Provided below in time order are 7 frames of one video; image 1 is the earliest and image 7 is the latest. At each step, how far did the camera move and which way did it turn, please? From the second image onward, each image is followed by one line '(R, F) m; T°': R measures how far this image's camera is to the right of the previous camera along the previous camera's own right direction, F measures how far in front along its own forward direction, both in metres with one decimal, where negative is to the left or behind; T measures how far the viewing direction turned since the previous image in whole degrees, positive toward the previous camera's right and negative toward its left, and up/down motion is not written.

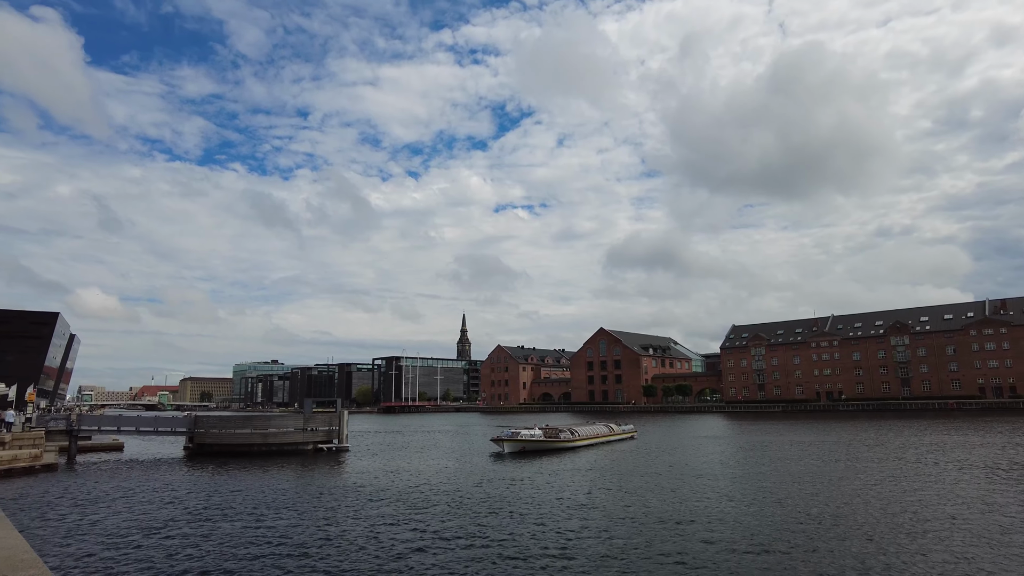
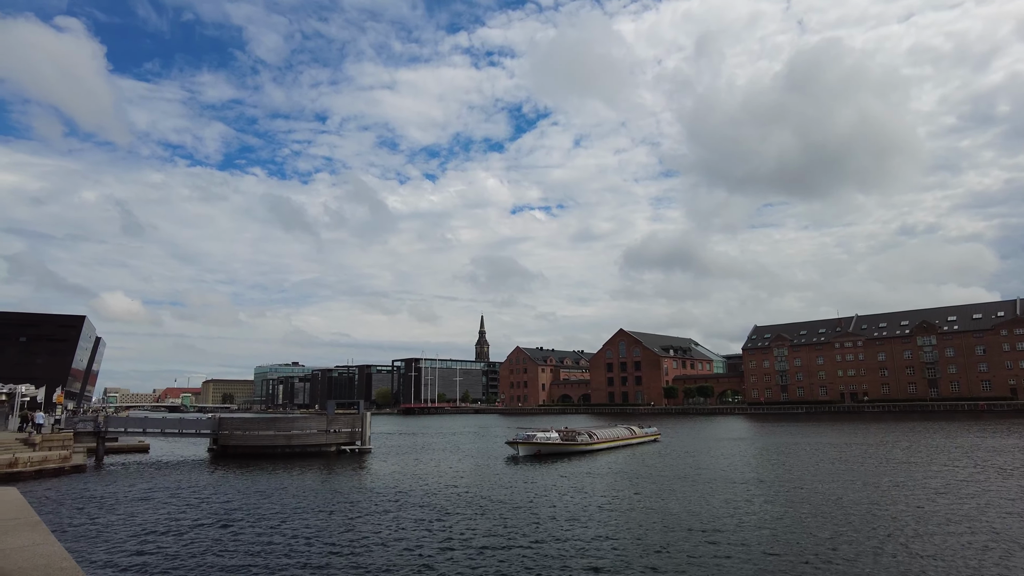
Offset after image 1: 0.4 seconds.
(-0.3, +0.2) m; -2°
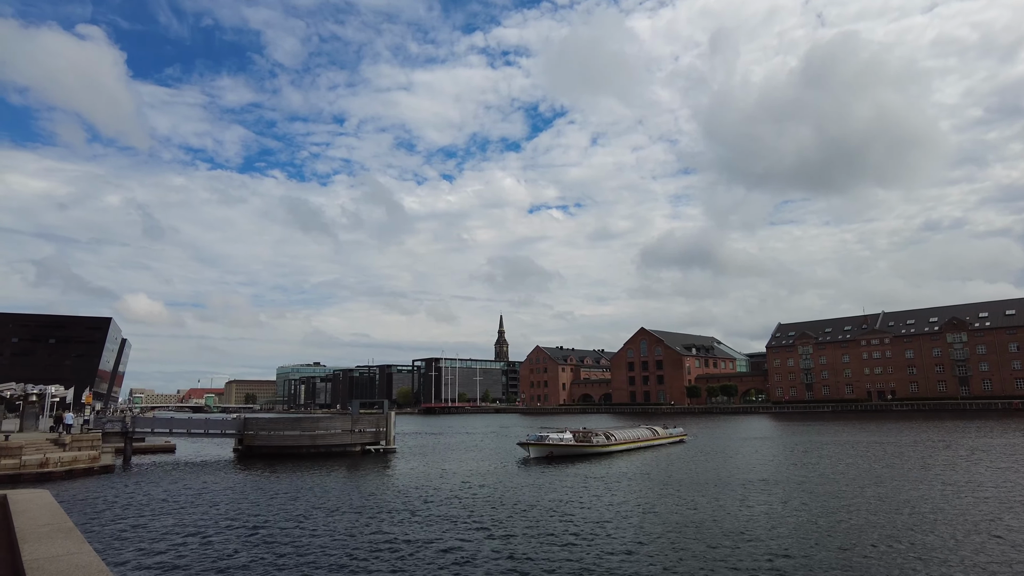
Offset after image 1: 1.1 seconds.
(-0.4, +0.4) m; -2°
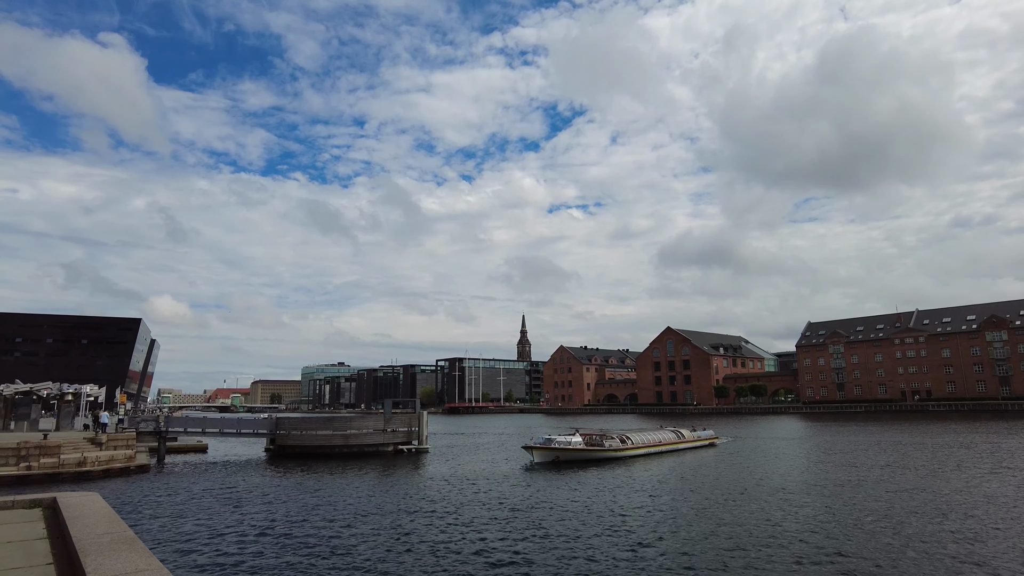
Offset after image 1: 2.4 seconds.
(-0.9, +0.7) m; -2°
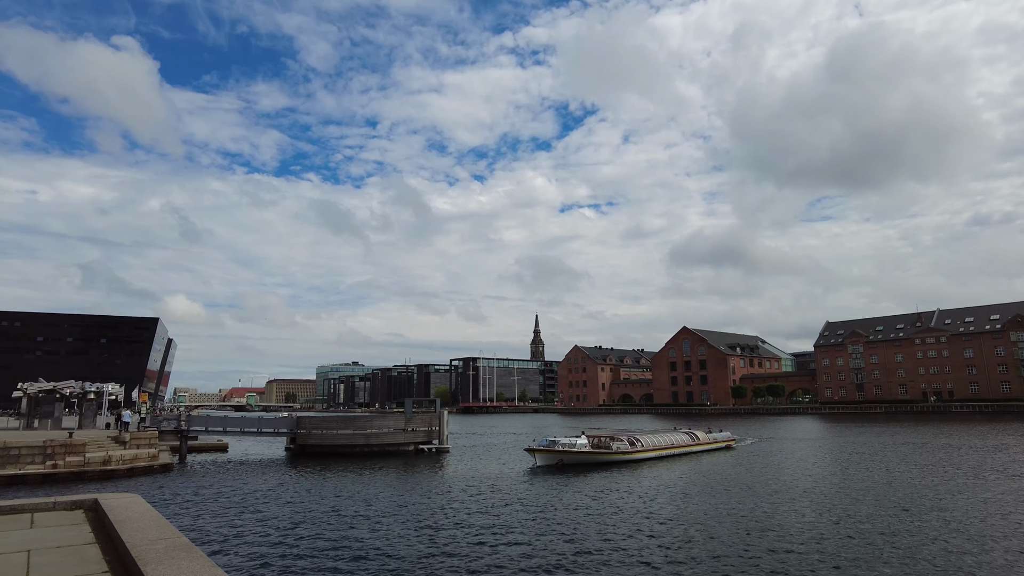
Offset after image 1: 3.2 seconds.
(-0.6, +0.4) m; -1°
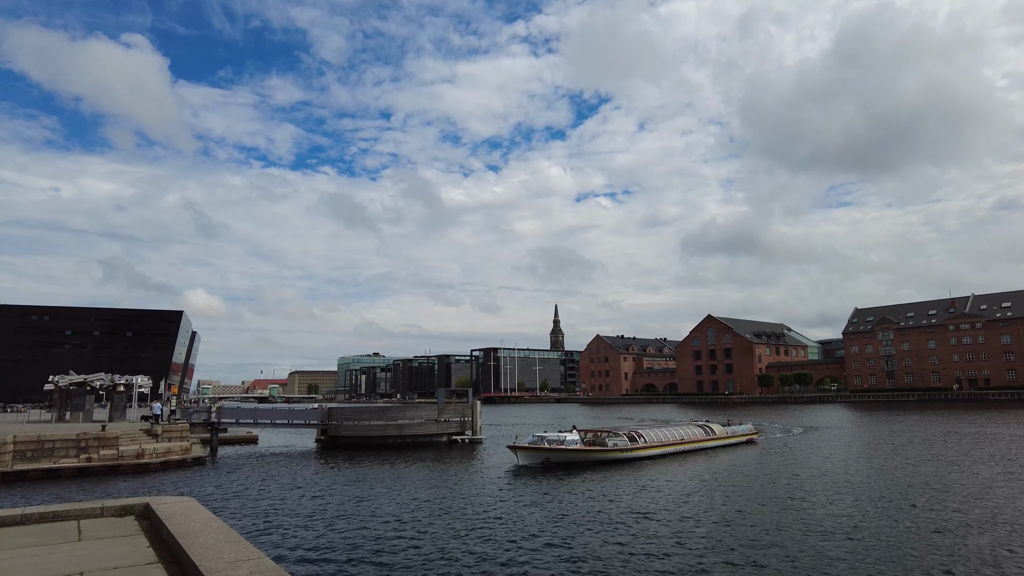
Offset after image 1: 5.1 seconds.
(-1.1, +1.1) m; -1°
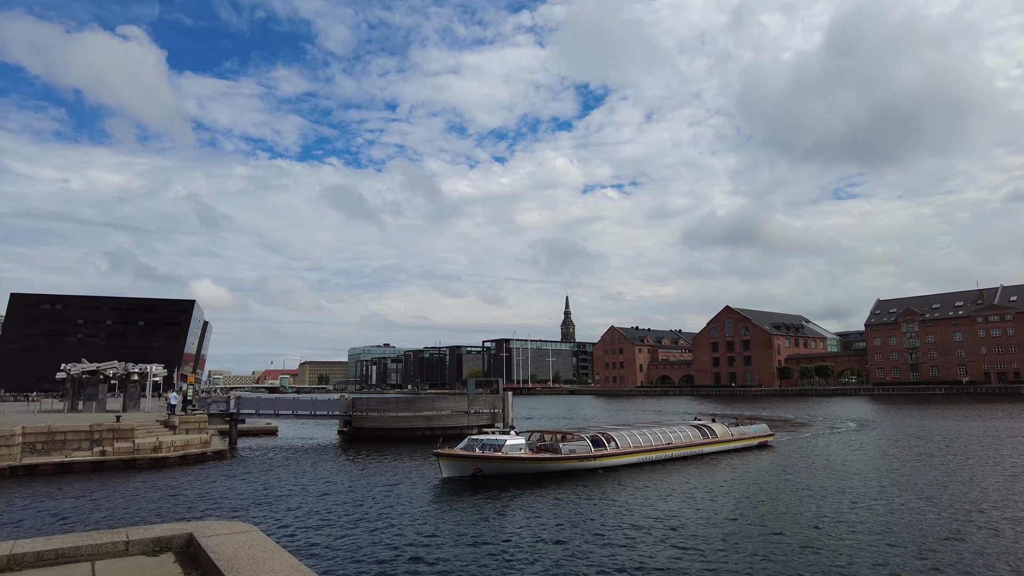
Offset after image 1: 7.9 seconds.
(-1.7, +2.2) m; -1°
